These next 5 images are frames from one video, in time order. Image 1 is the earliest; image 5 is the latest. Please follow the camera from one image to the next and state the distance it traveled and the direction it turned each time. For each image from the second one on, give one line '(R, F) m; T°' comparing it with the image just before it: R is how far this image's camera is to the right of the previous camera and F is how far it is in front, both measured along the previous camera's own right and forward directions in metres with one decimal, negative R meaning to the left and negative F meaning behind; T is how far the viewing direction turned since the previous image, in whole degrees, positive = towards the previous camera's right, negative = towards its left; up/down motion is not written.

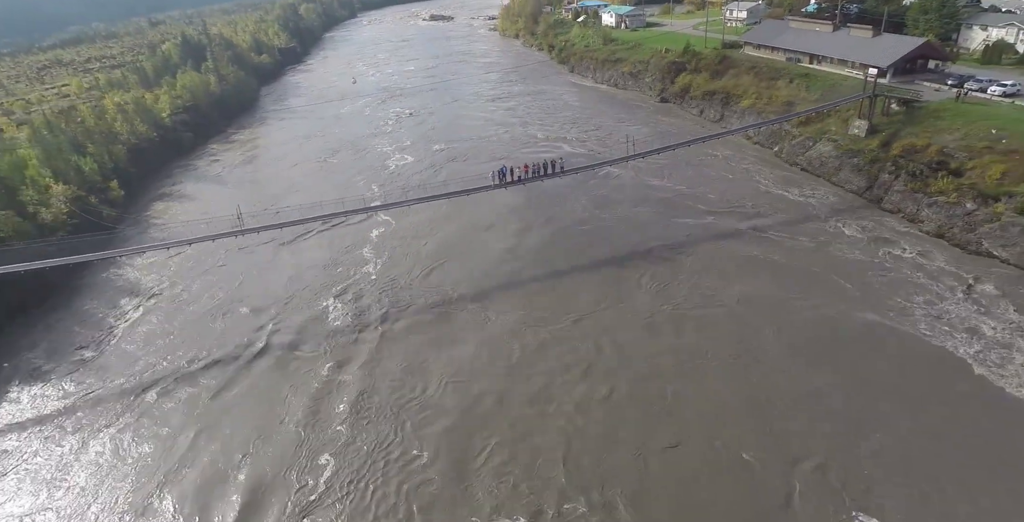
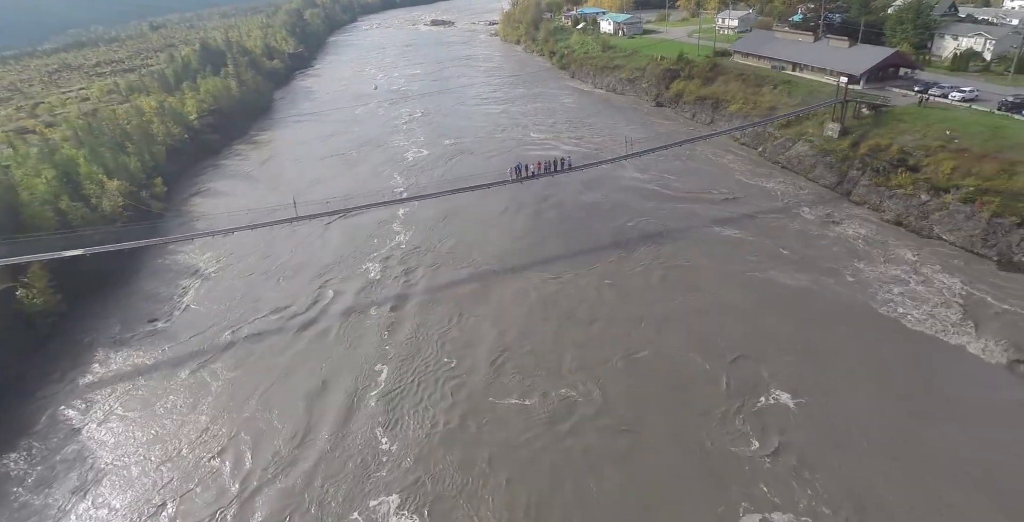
(-0.3, -1.7) m; 0°
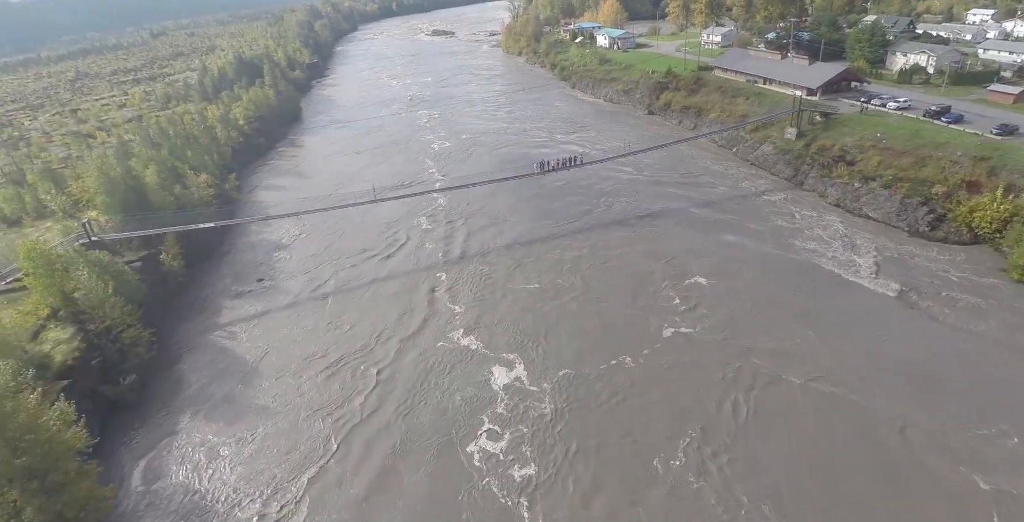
(-0.9, -3.6) m; +1°
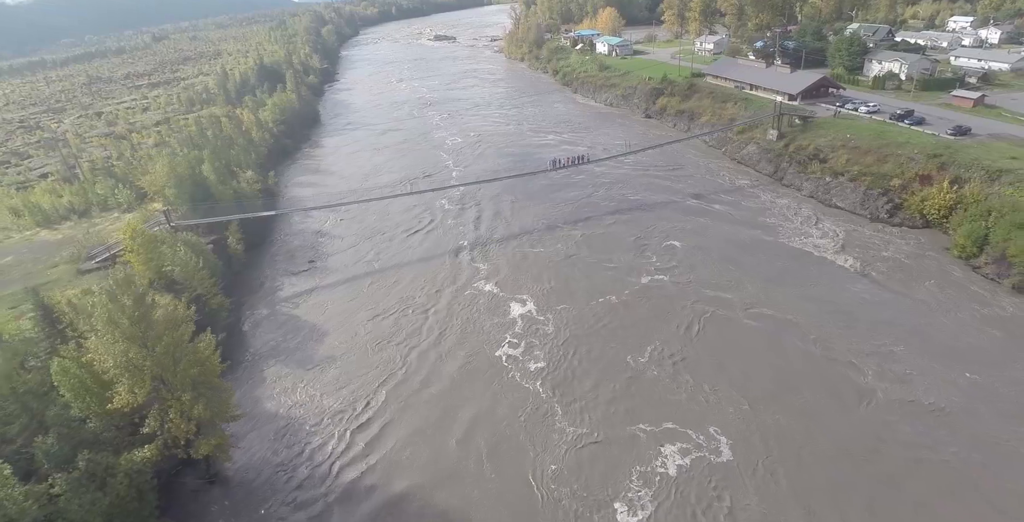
(-0.7, -2.4) m; 0°
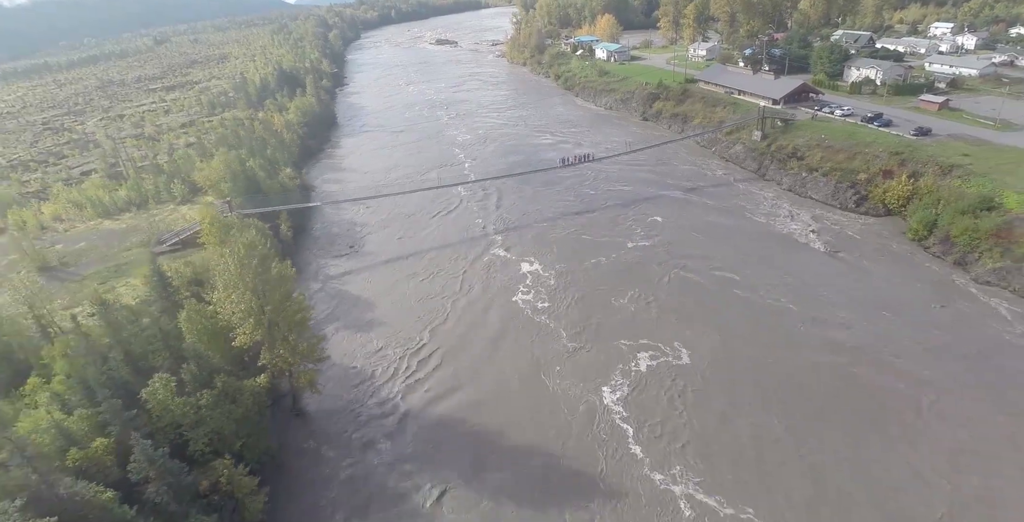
(-0.8, -2.6) m; 0°
